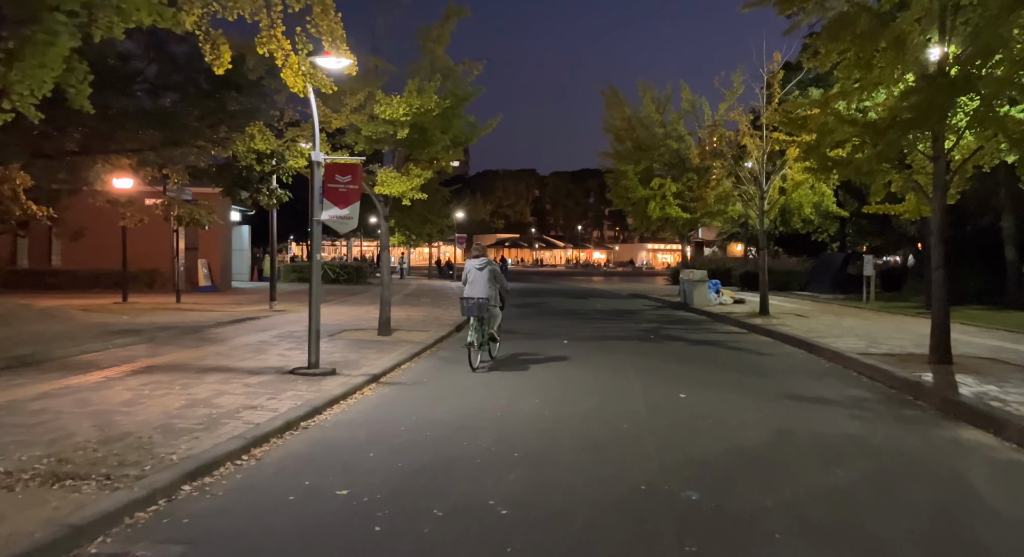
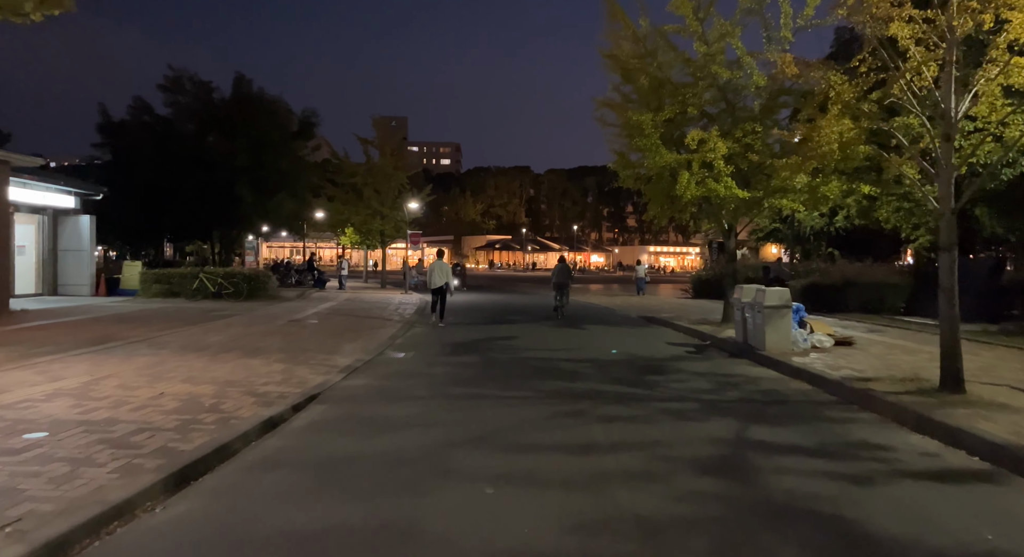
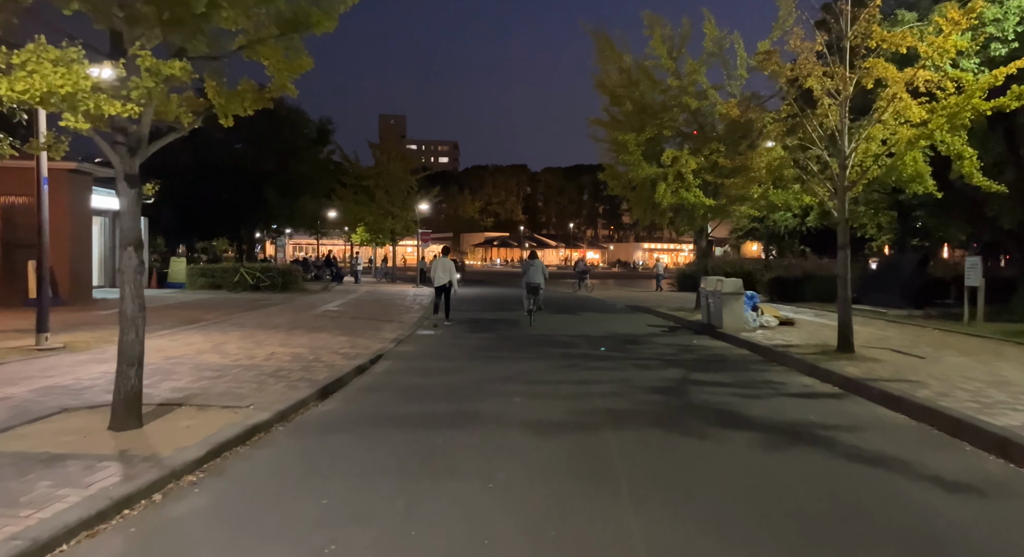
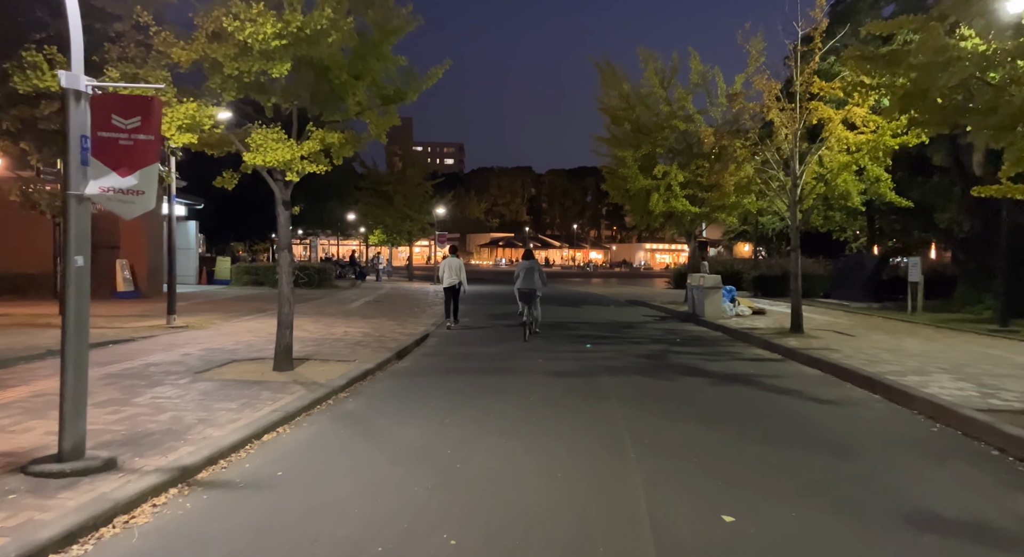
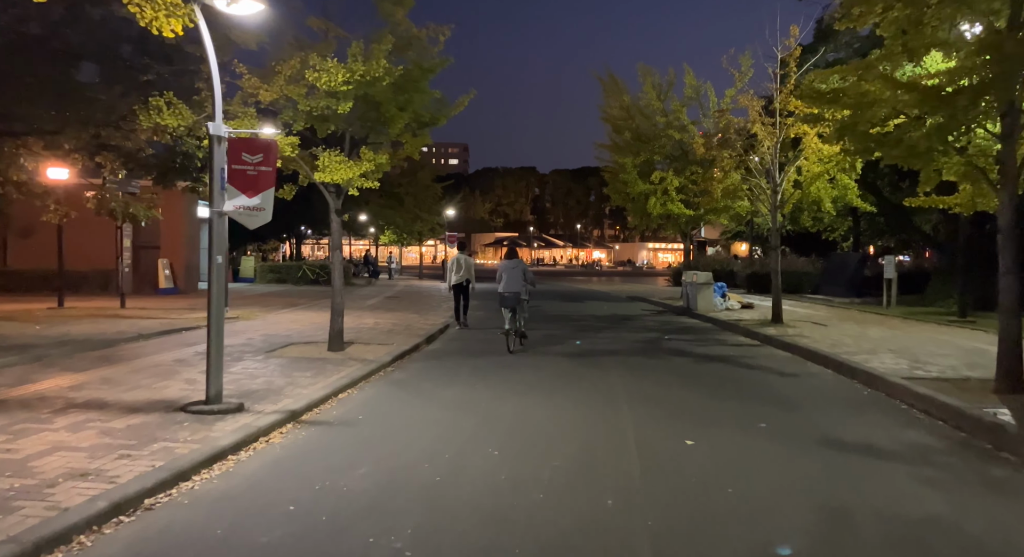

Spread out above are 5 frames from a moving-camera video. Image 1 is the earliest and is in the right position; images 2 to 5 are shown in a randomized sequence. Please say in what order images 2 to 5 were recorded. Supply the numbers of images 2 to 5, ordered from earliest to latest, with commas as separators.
5, 4, 3, 2
